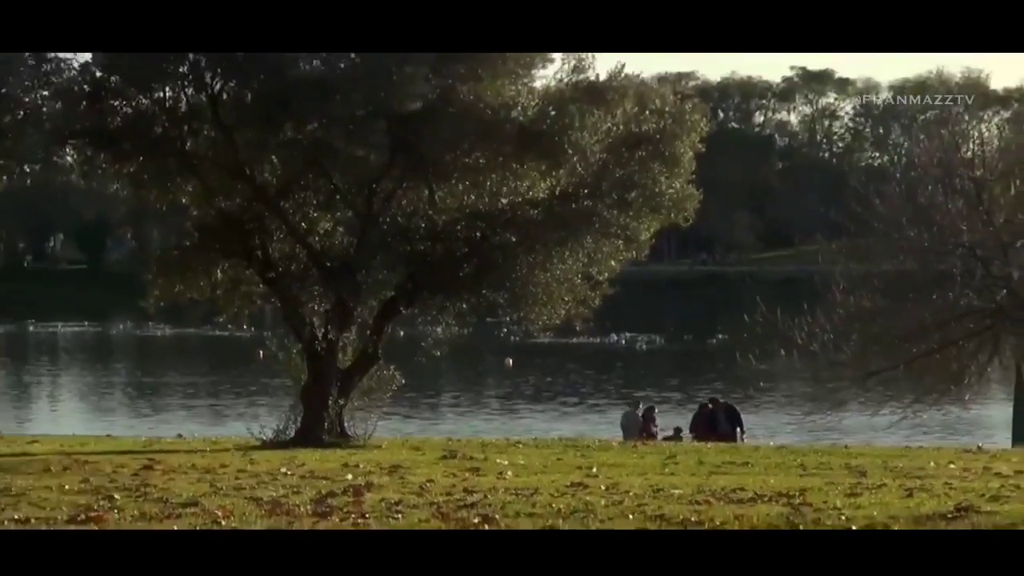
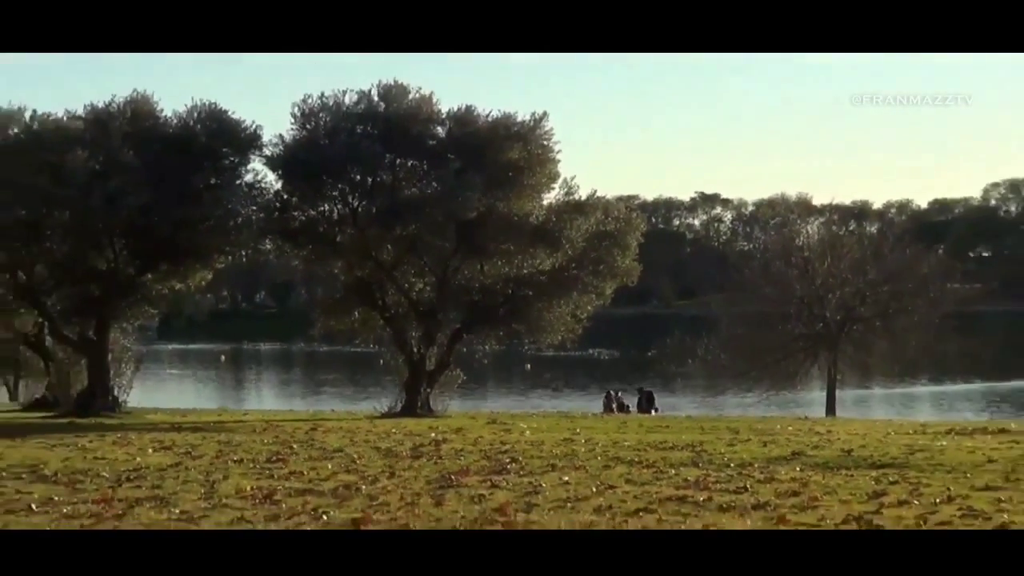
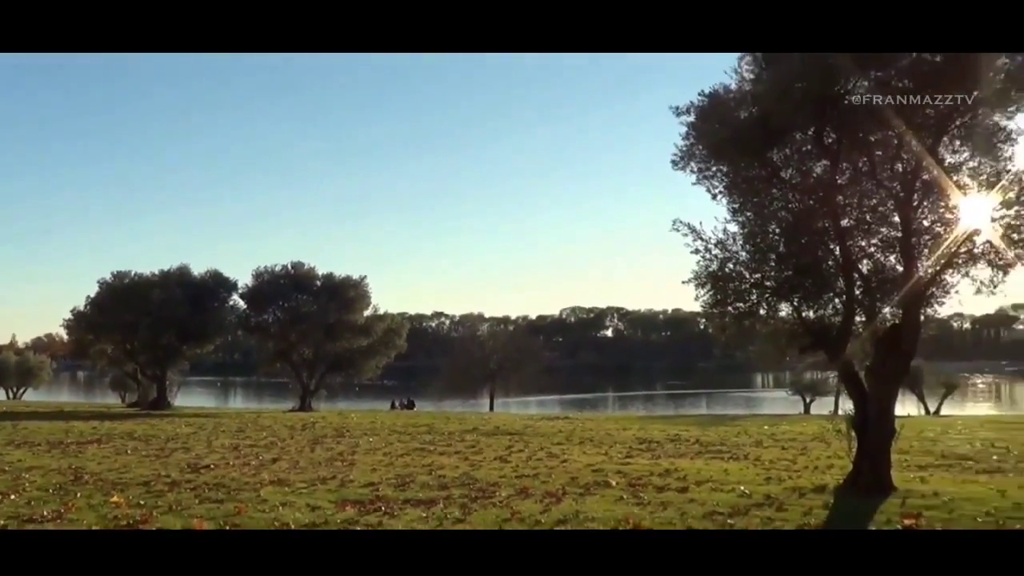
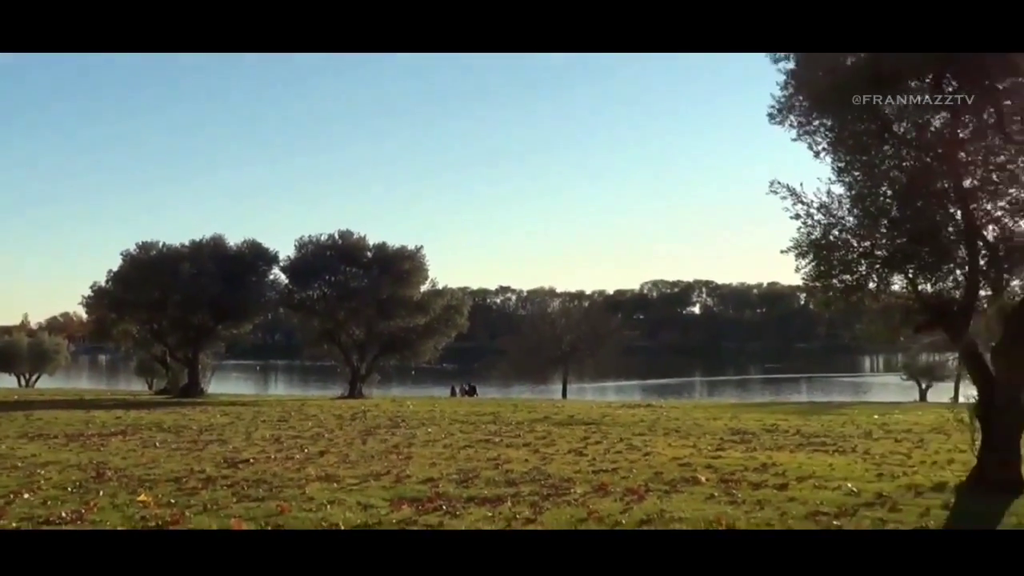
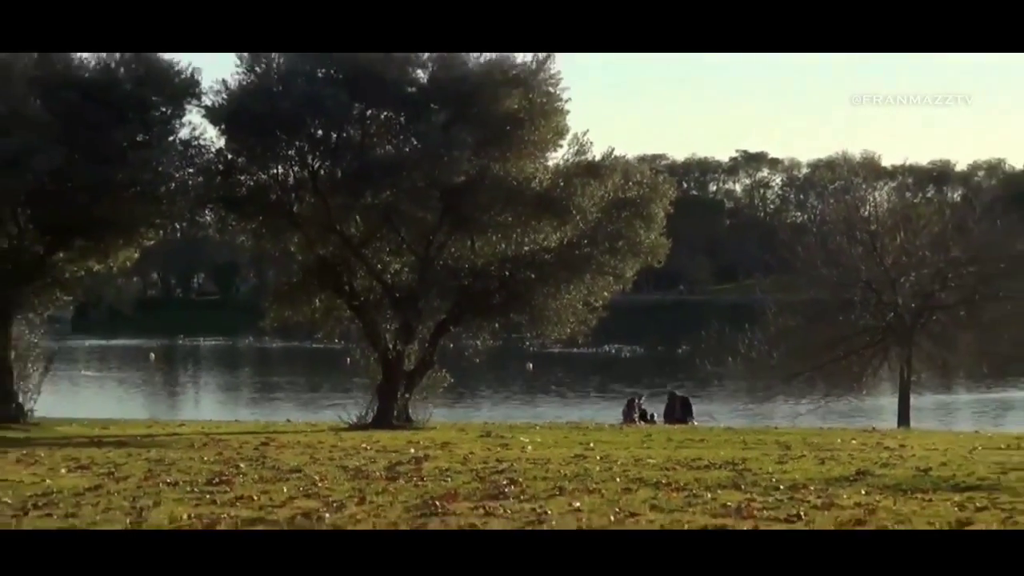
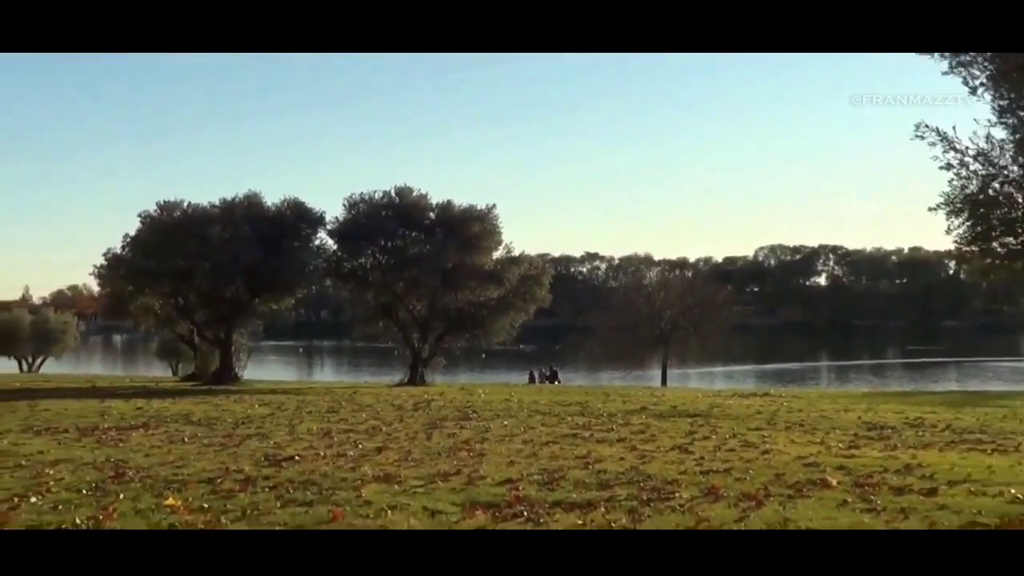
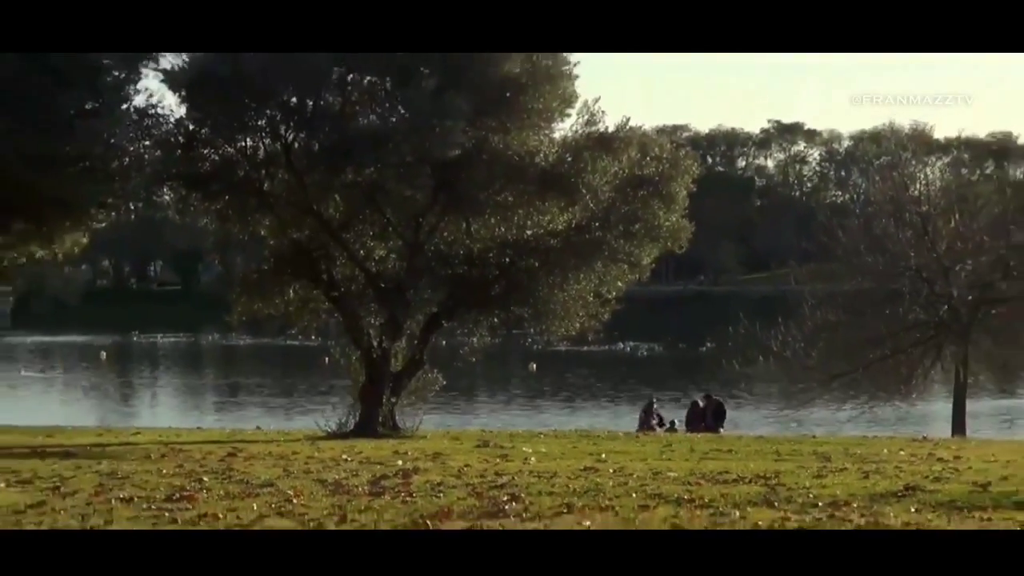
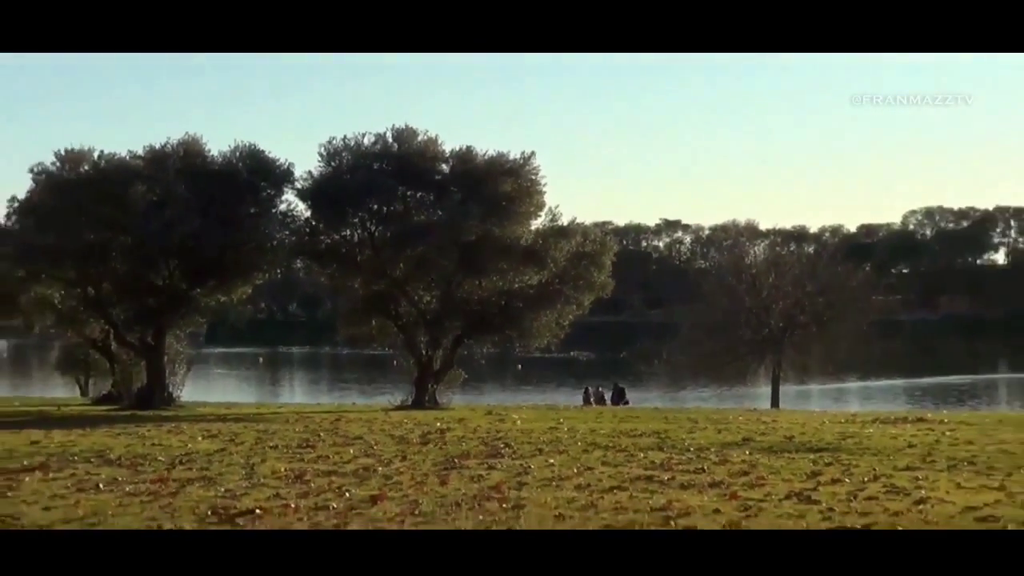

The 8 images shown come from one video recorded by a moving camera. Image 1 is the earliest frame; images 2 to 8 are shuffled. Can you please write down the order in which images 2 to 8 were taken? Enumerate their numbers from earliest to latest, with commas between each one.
7, 5, 2, 8, 6, 4, 3
